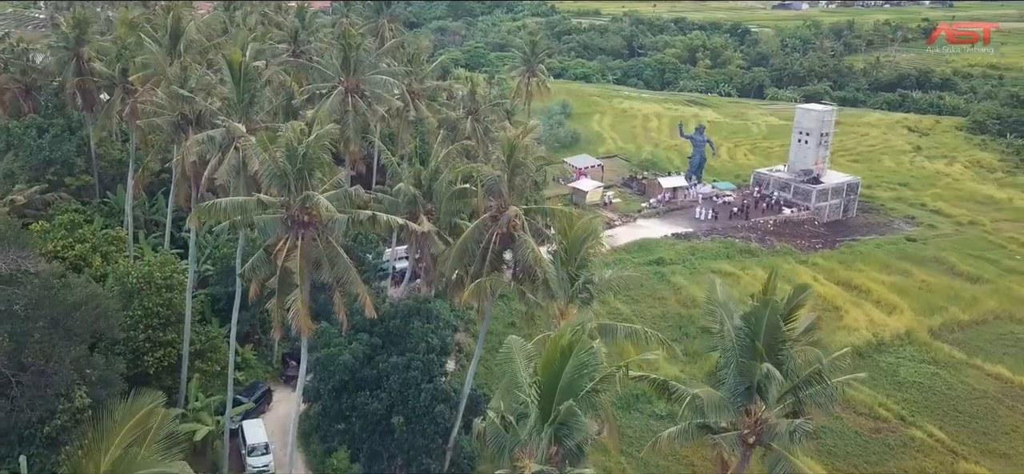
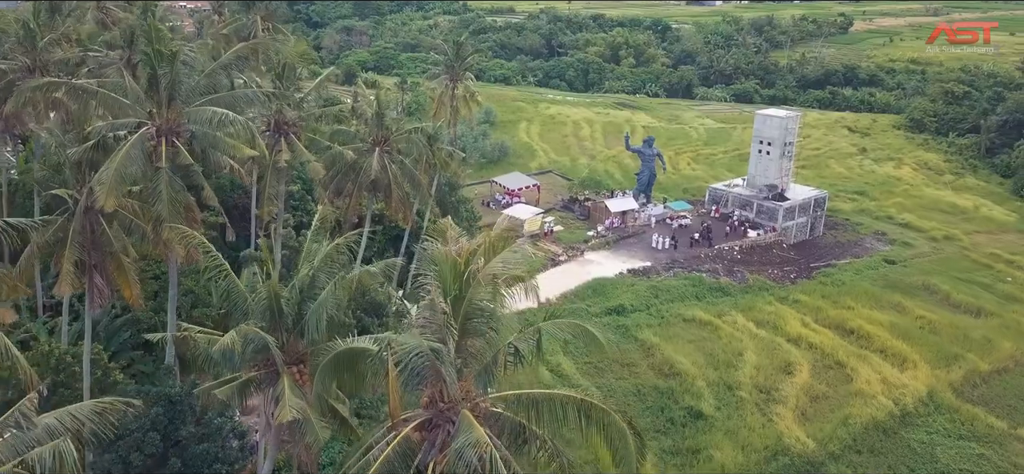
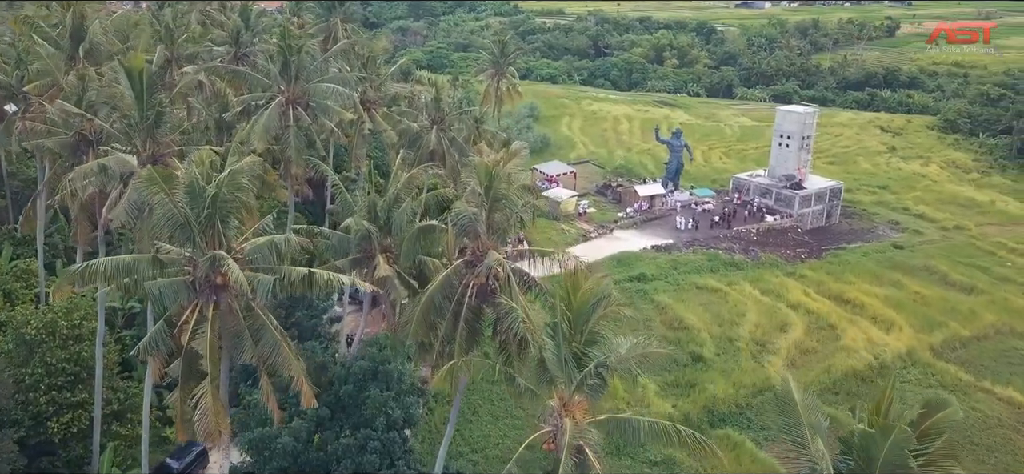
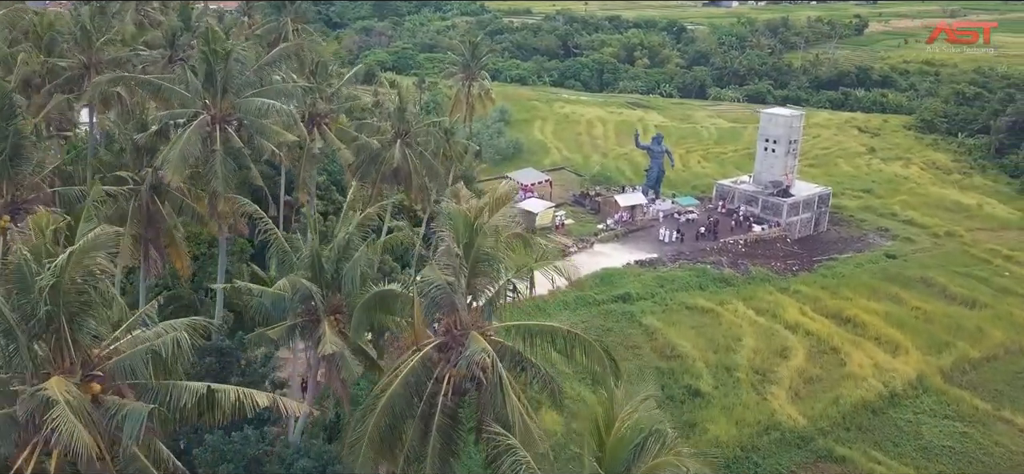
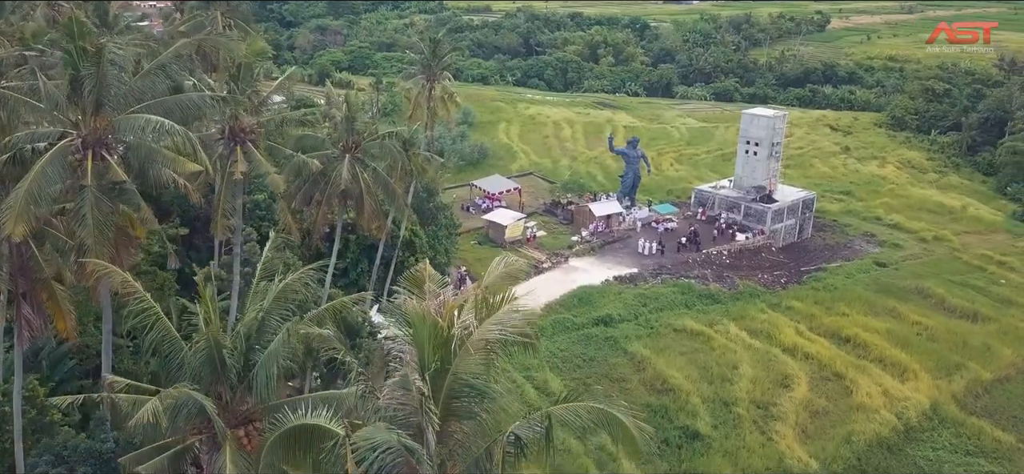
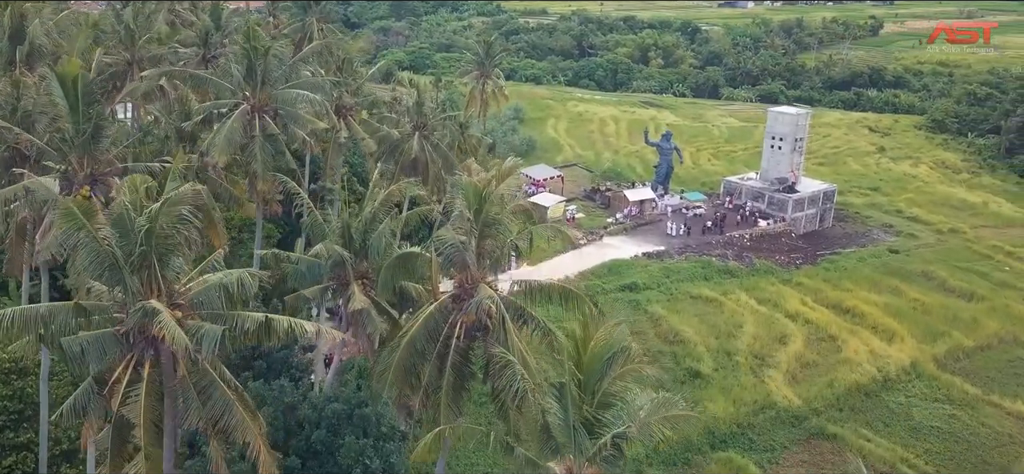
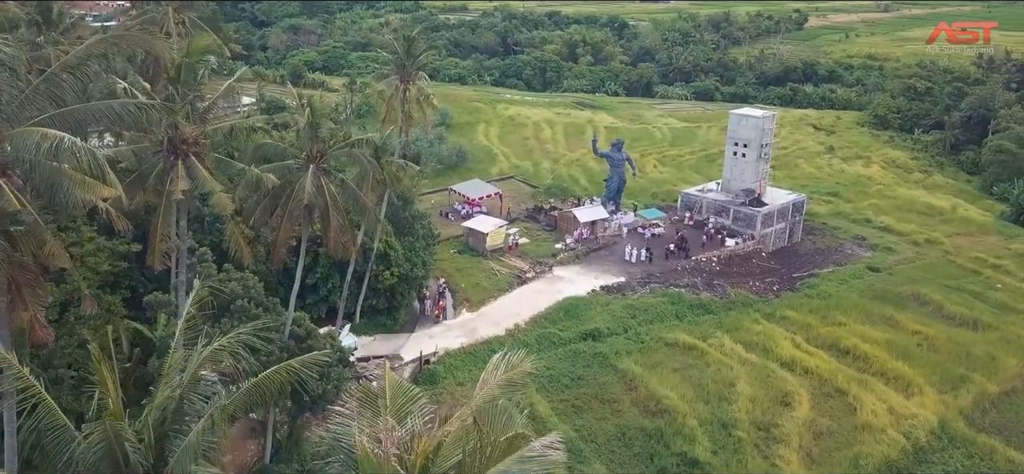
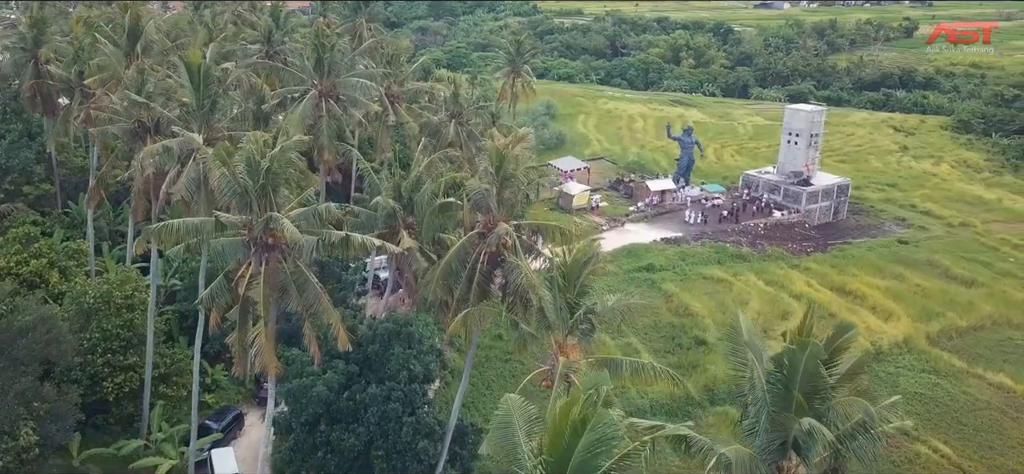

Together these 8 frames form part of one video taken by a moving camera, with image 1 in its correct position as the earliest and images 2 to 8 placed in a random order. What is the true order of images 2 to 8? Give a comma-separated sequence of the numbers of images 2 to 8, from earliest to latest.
8, 3, 6, 4, 2, 5, 7
